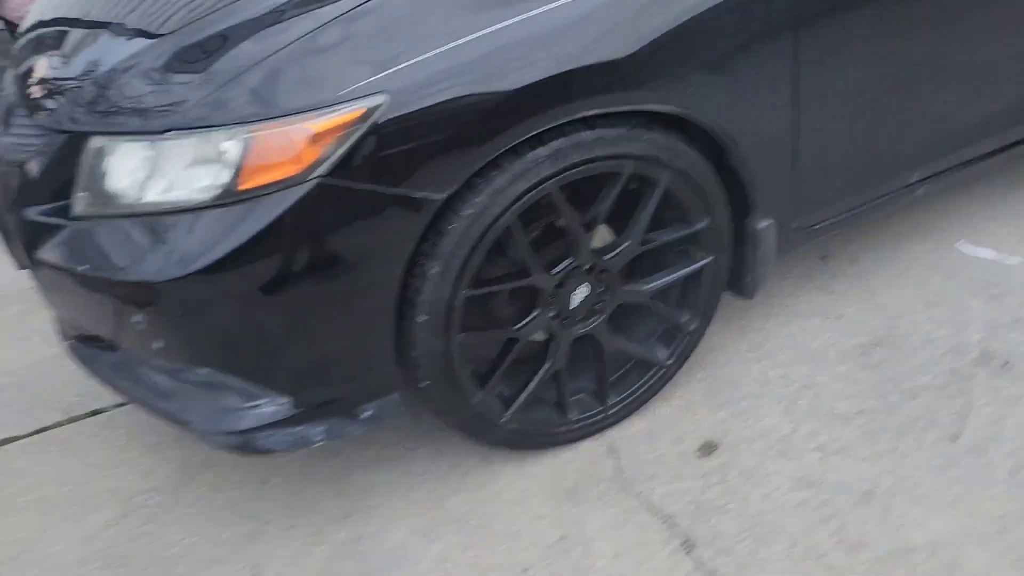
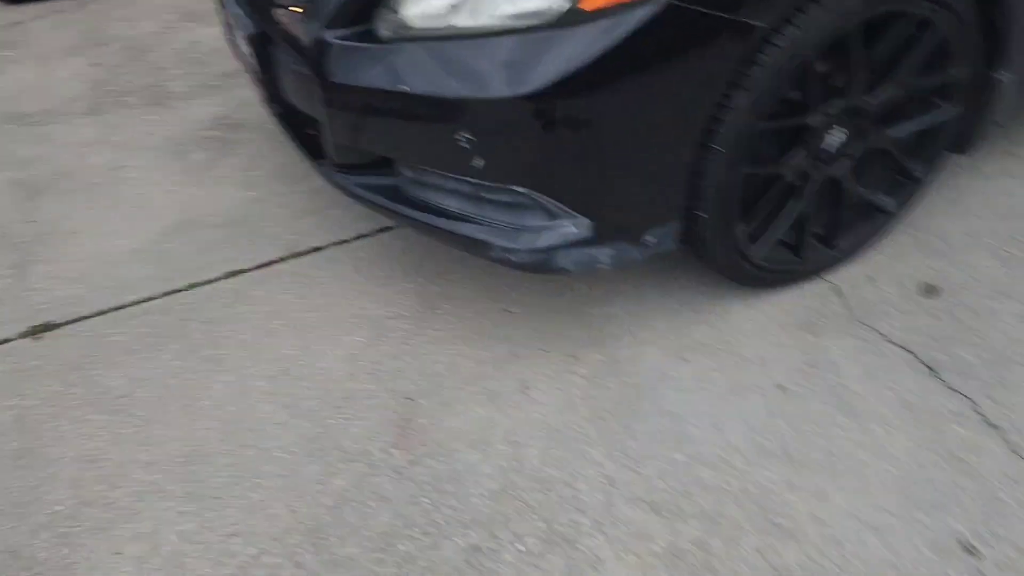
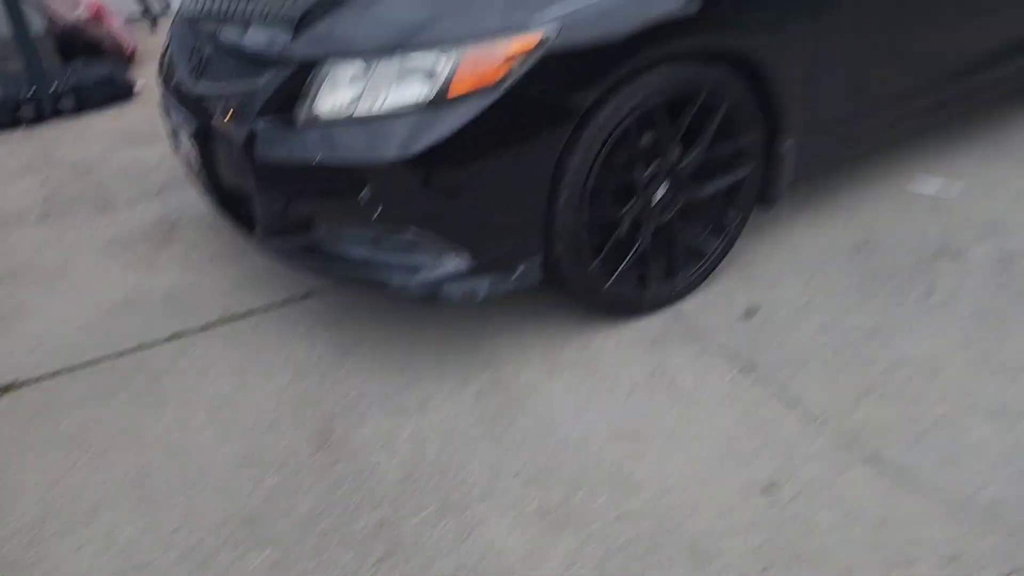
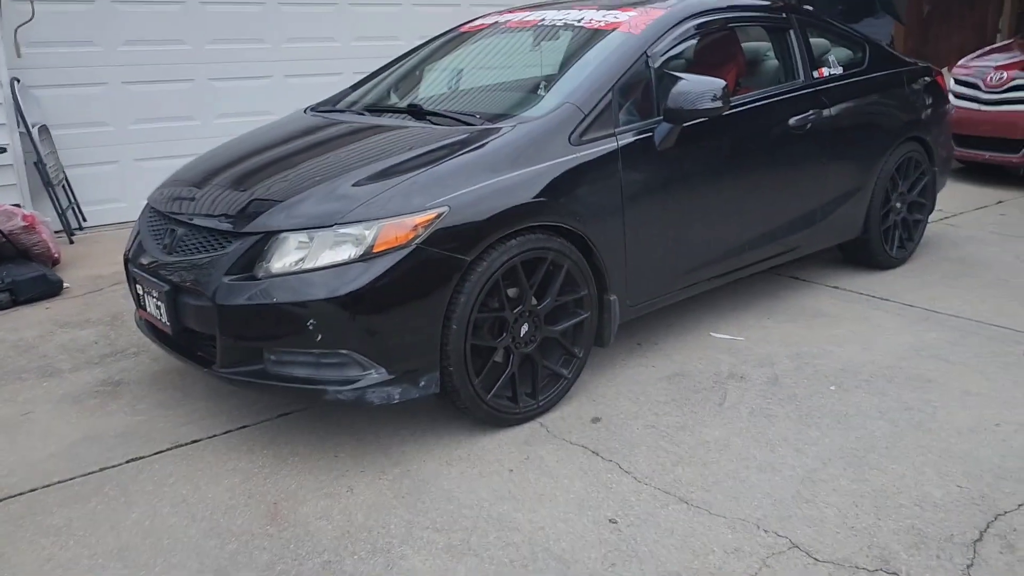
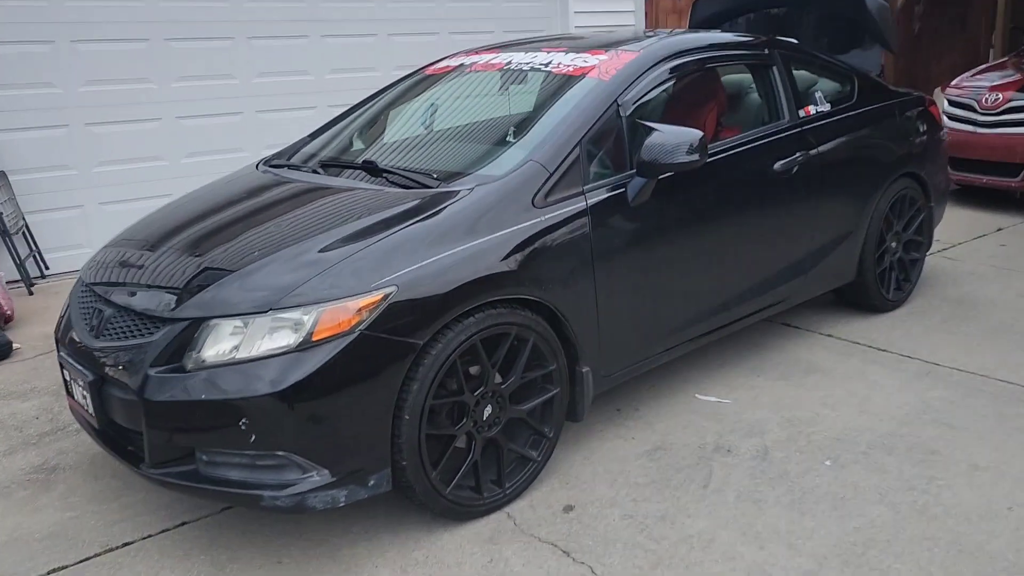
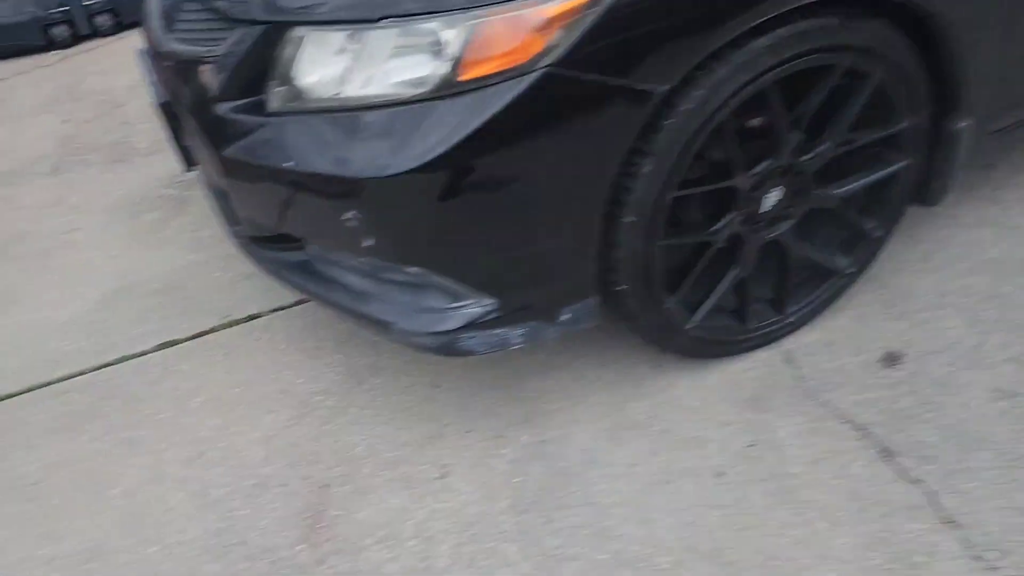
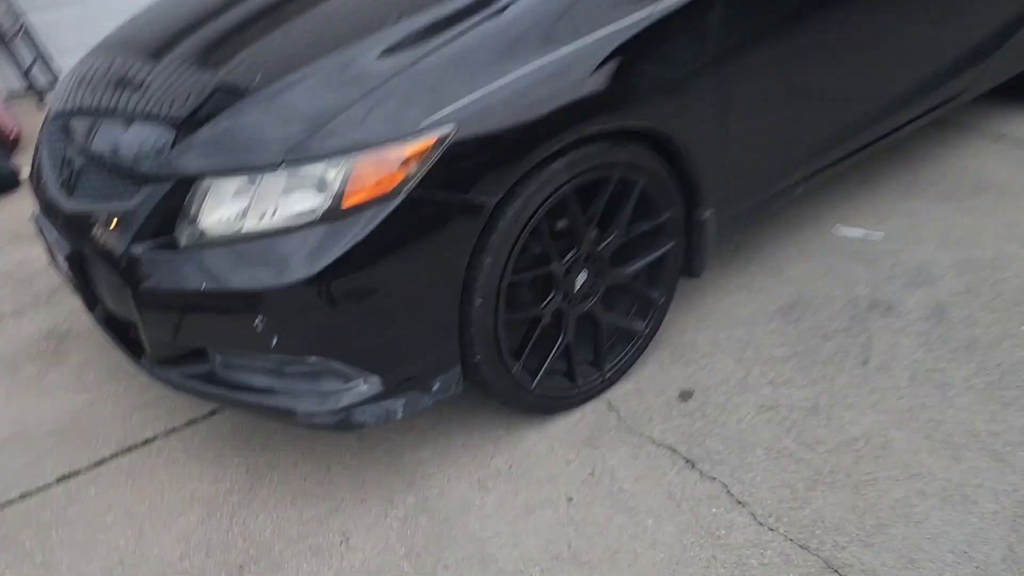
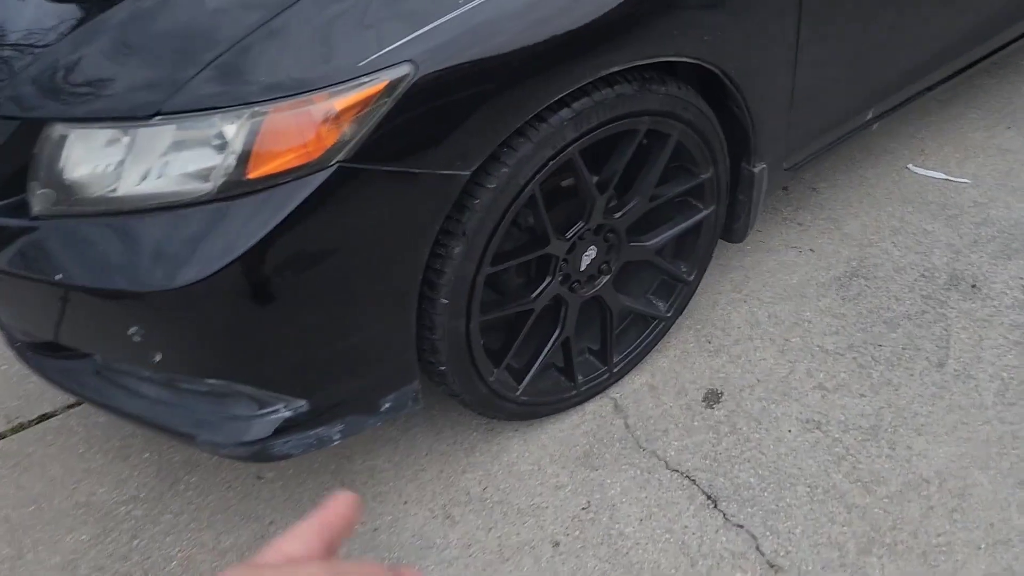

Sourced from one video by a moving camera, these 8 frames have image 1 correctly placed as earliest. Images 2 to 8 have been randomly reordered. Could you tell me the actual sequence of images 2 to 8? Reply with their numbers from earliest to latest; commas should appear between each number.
6, 2, 3, 4, 5, 7, 8
